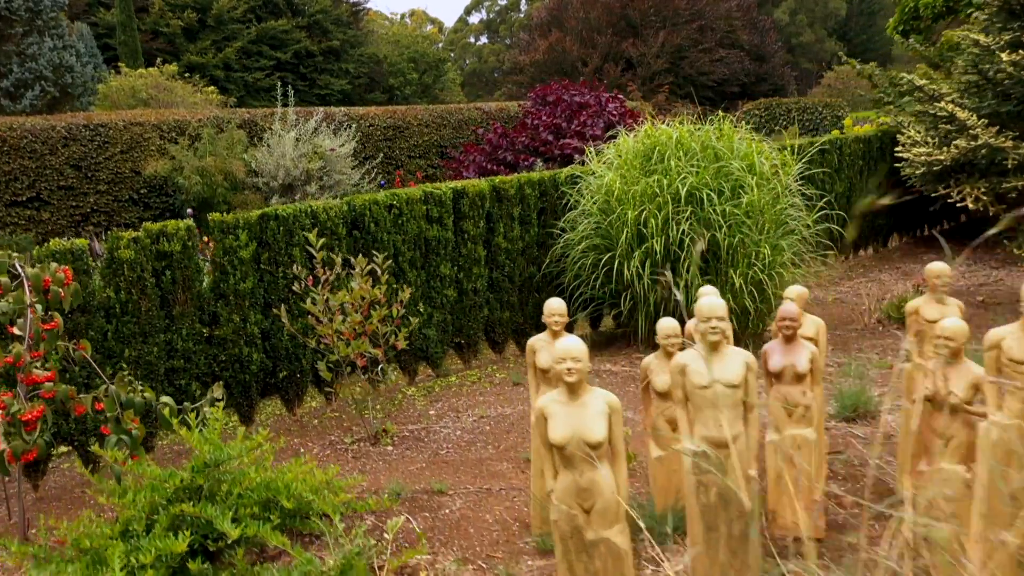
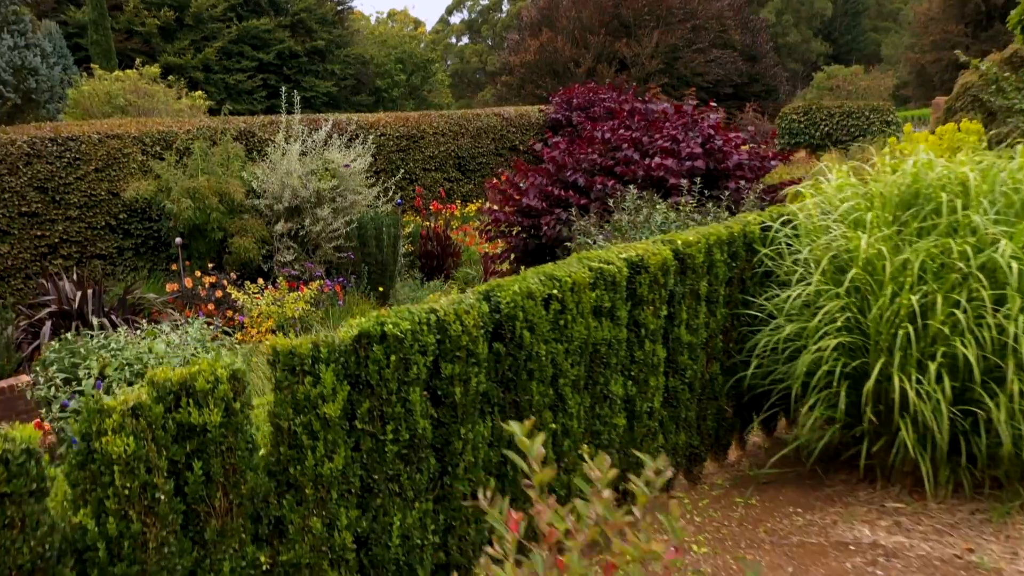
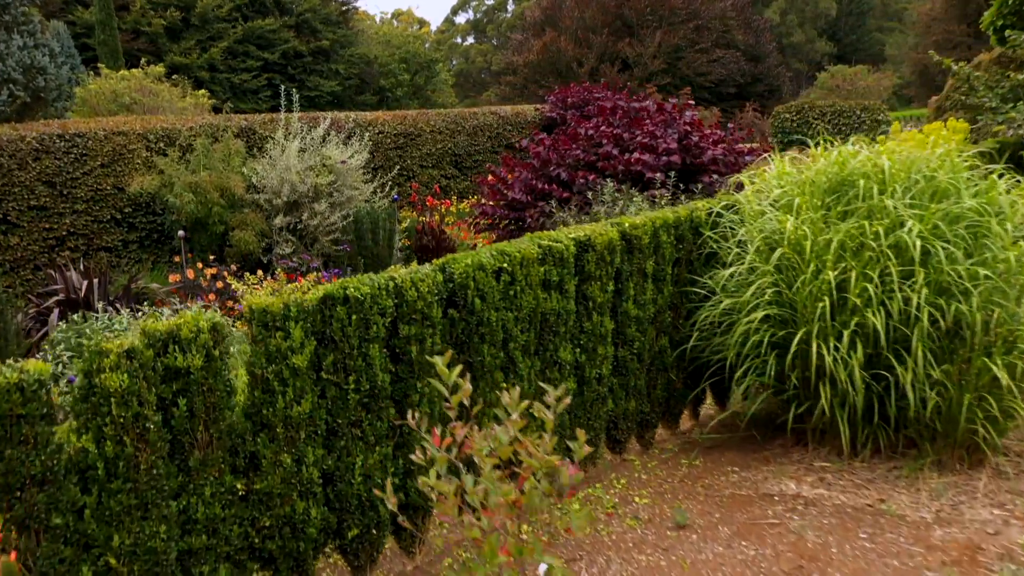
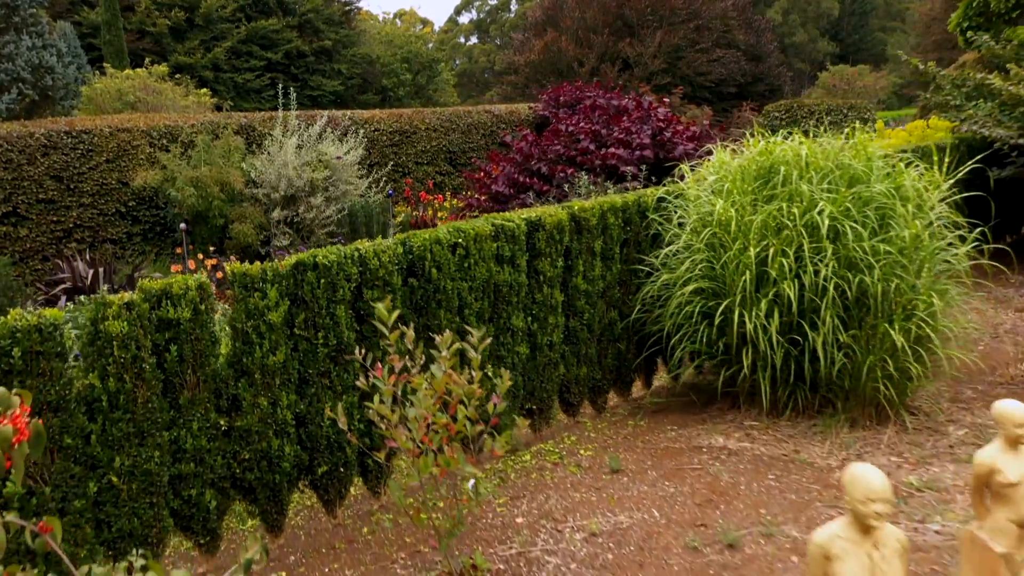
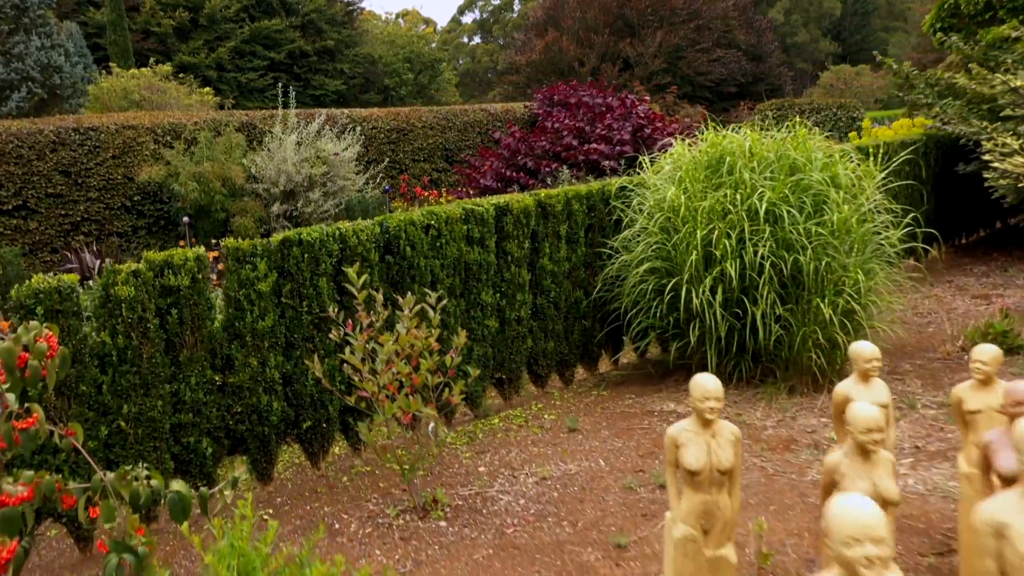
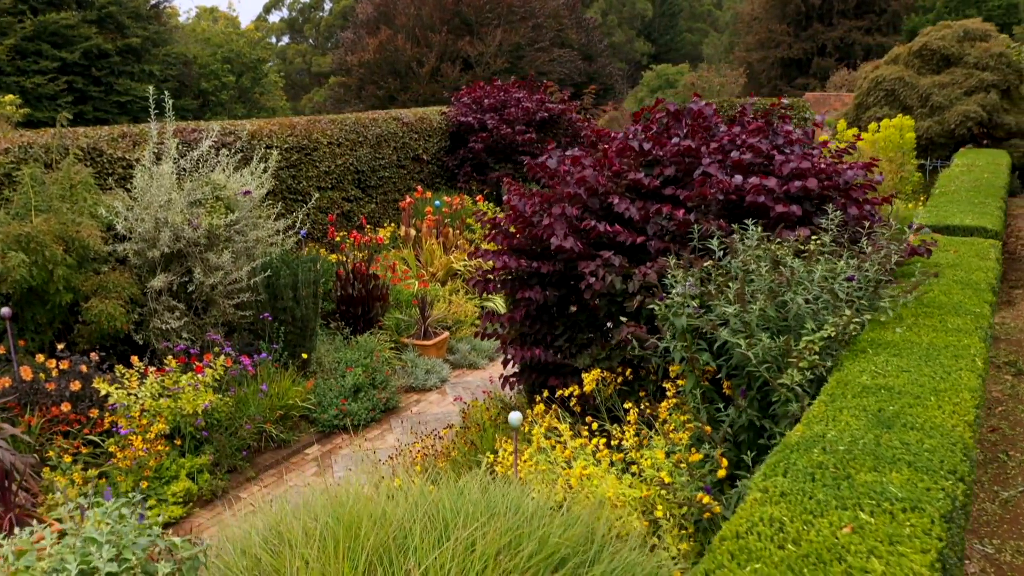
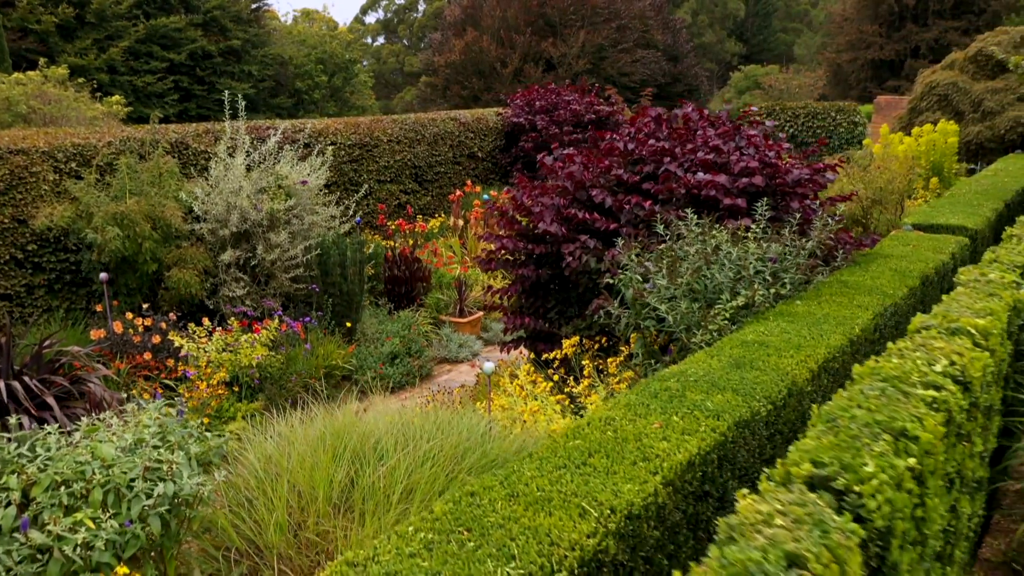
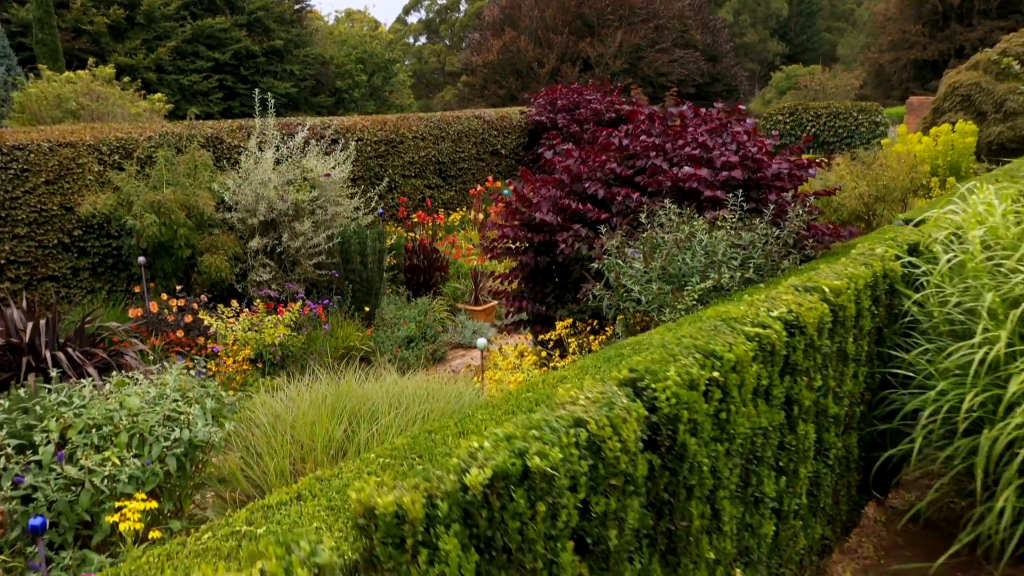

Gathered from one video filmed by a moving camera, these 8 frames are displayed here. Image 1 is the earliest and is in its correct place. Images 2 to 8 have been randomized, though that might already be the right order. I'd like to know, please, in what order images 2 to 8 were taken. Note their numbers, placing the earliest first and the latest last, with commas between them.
5, 4, 3, 2, 8, 7, 6
